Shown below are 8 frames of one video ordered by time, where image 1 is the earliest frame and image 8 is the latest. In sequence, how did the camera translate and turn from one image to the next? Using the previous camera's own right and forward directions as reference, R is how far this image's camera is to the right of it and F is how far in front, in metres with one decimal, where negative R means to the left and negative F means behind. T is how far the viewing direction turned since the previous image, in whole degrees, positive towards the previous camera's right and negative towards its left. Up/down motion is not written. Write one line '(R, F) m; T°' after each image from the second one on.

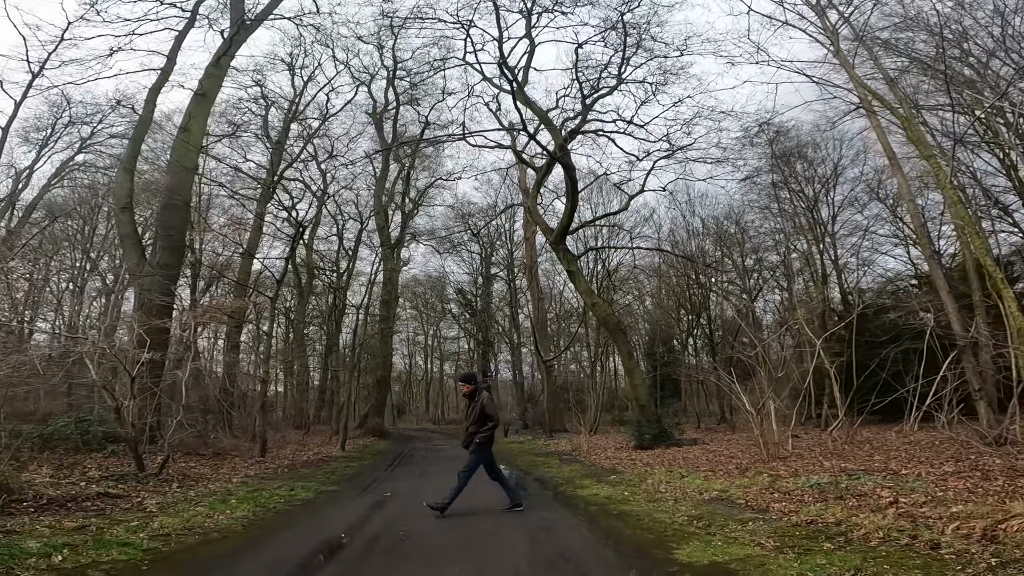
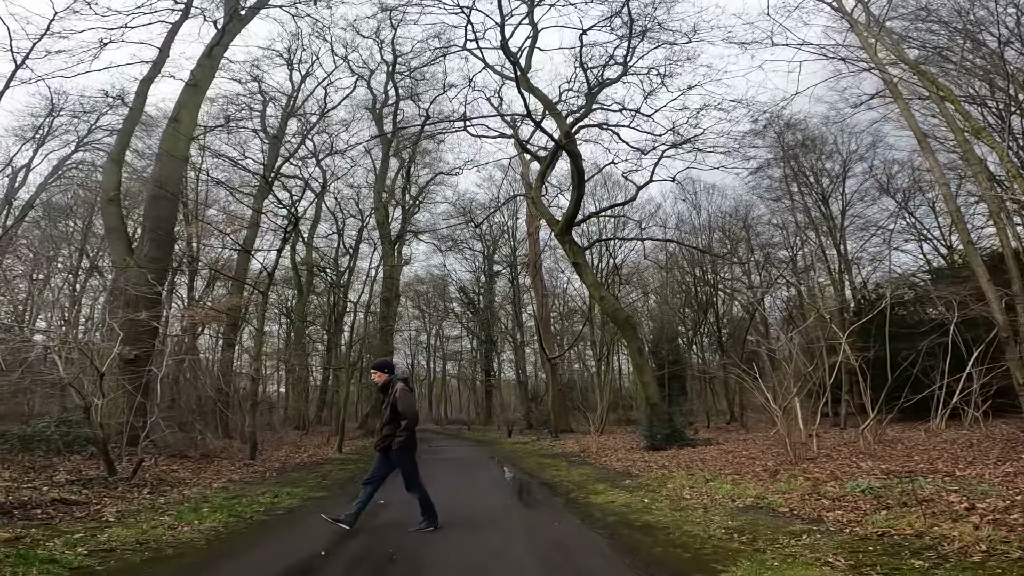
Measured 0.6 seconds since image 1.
(0.0, +0.6) m; 0°
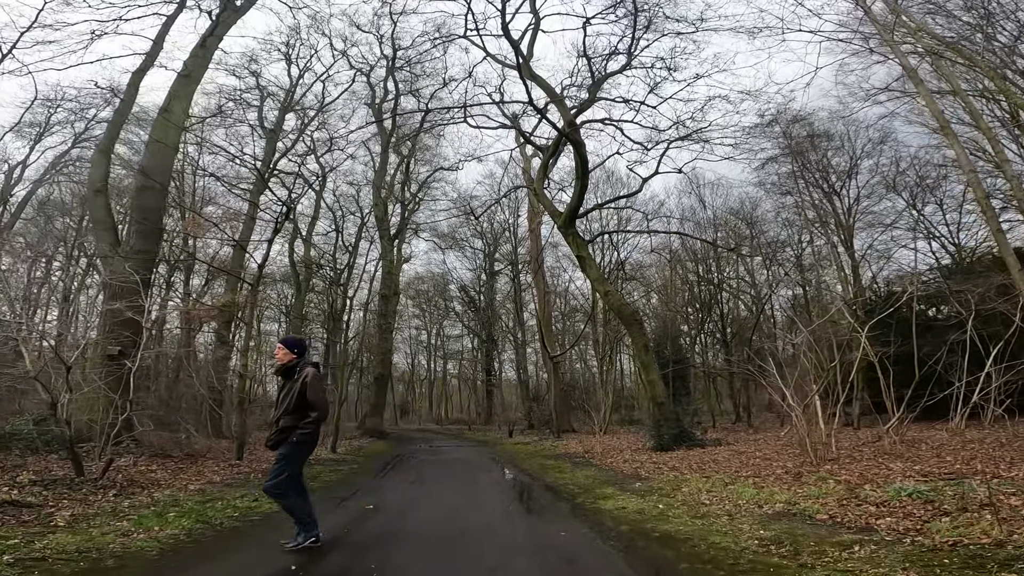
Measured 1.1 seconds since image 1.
(0.0, +0.5) m; 0°
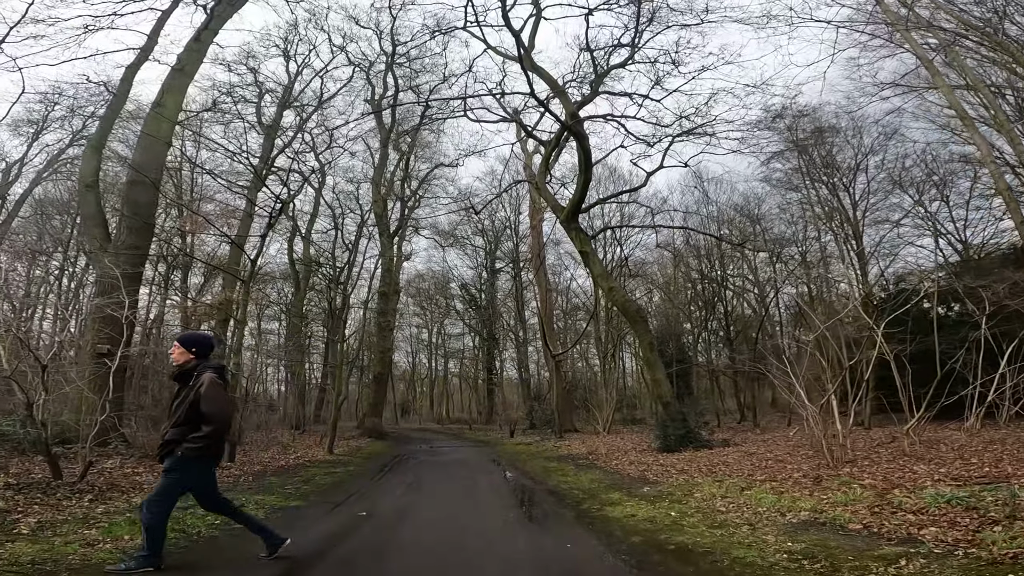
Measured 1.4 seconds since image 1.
(0.0, +0.3) m; 0°
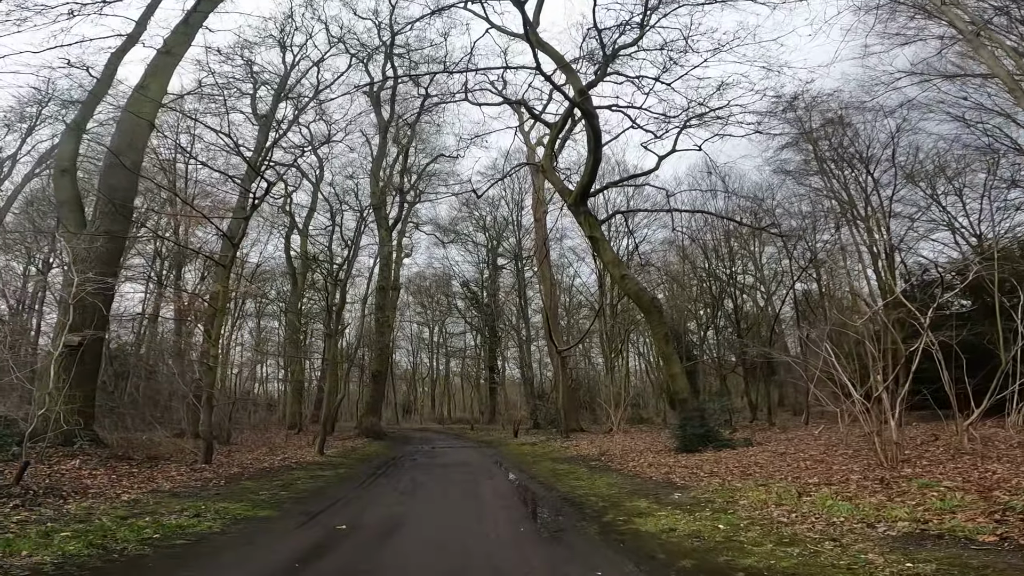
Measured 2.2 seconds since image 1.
(-0.1, +0.8) m; 0°
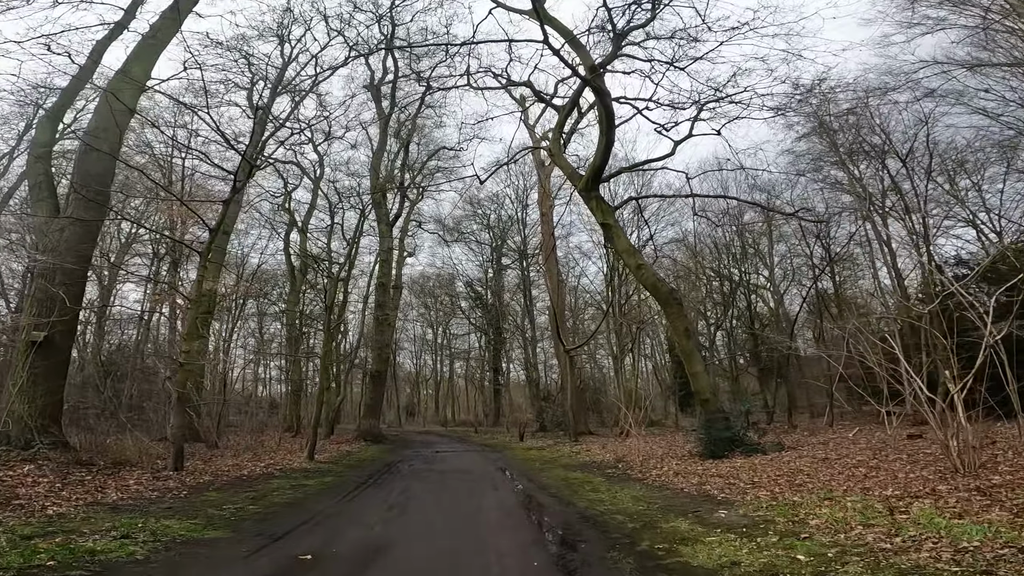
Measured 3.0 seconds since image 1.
(0.0, +0.9) m; 0°
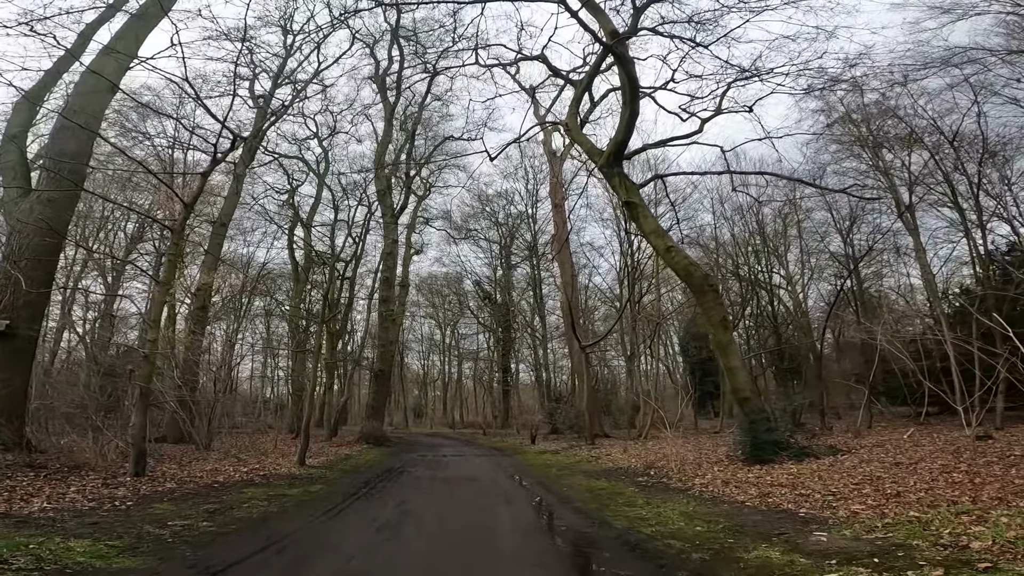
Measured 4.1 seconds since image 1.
(-0.1, +1.0) m; -1°
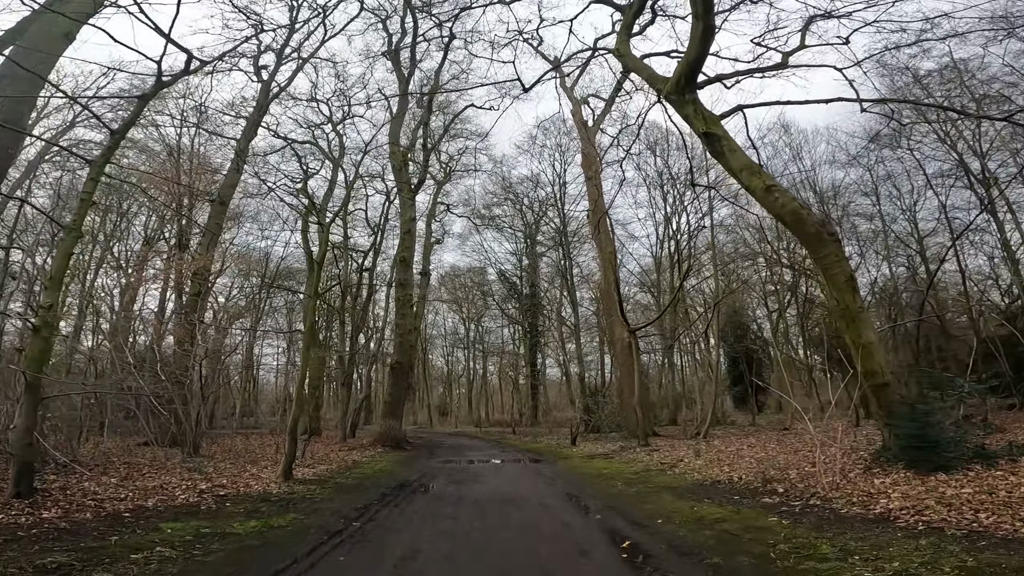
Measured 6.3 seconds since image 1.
(-0.3, +2.2) m; -2°
